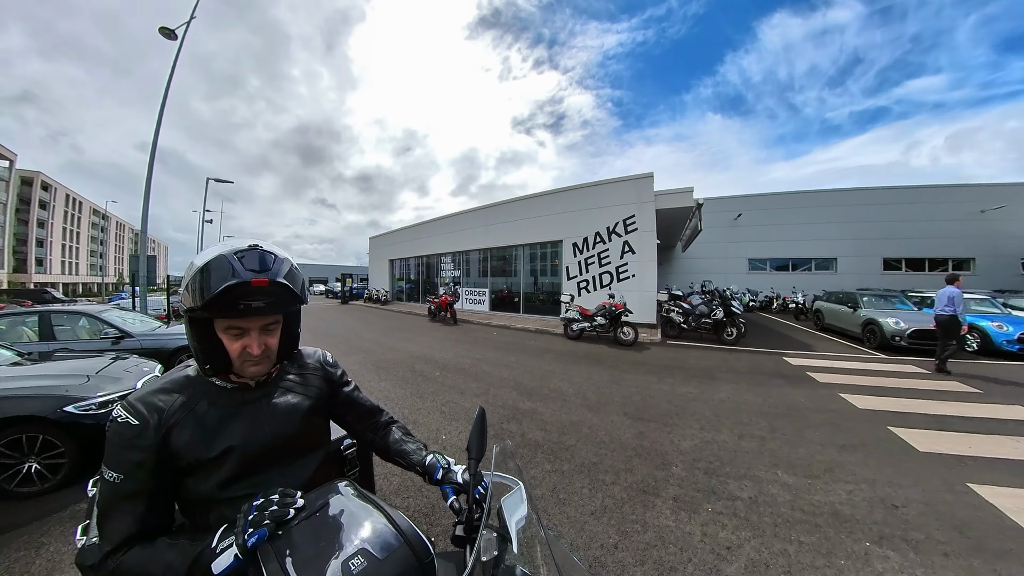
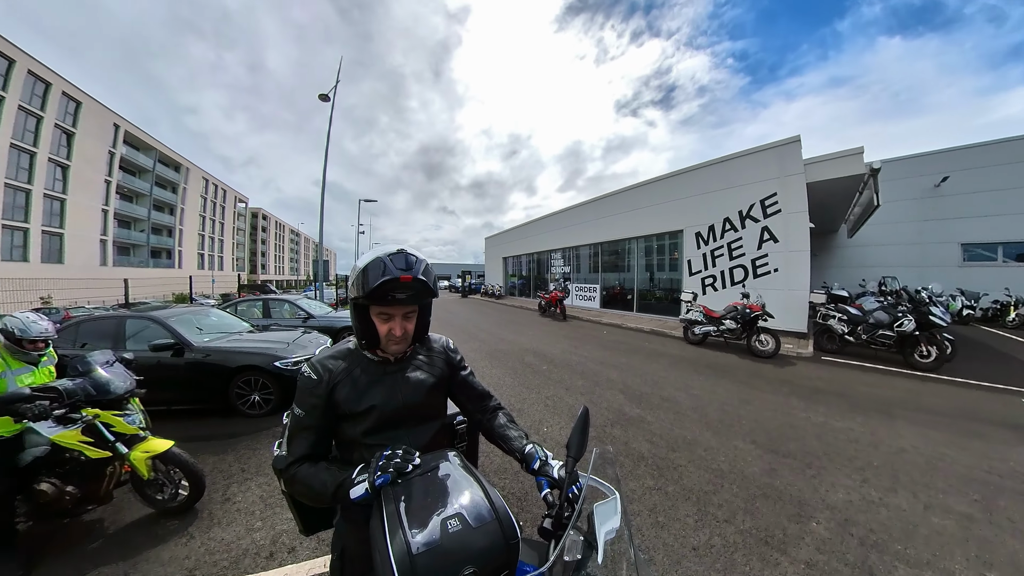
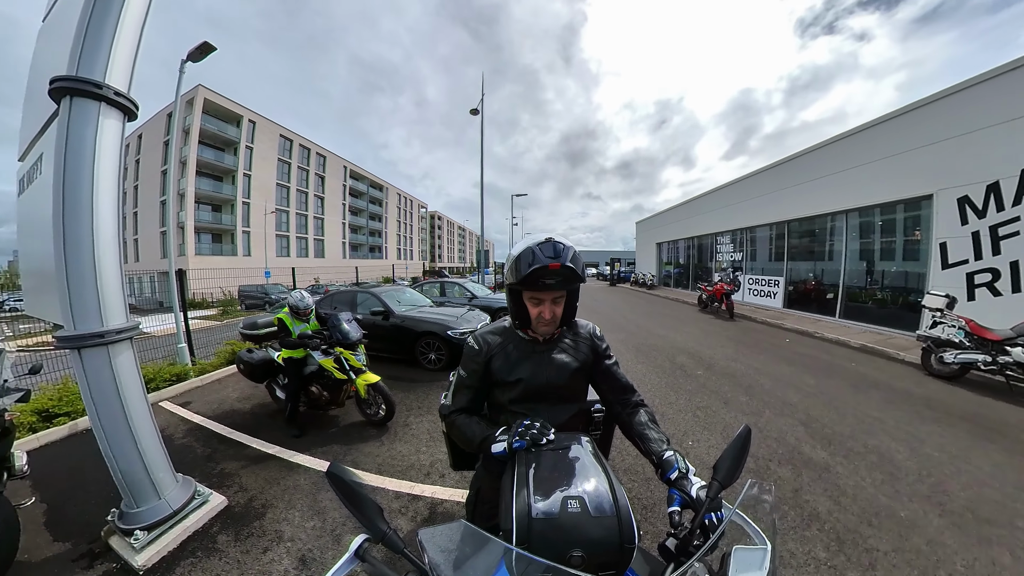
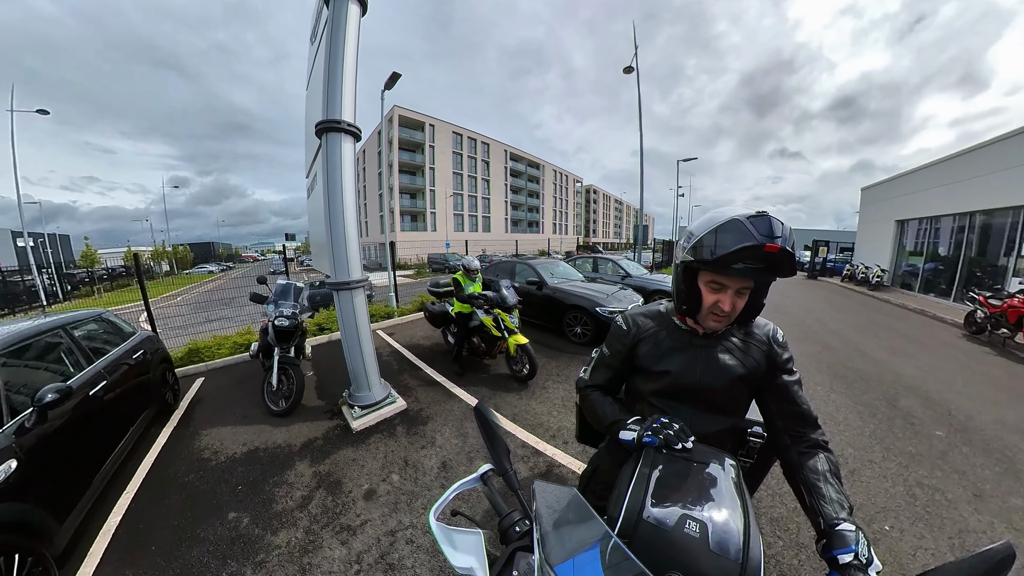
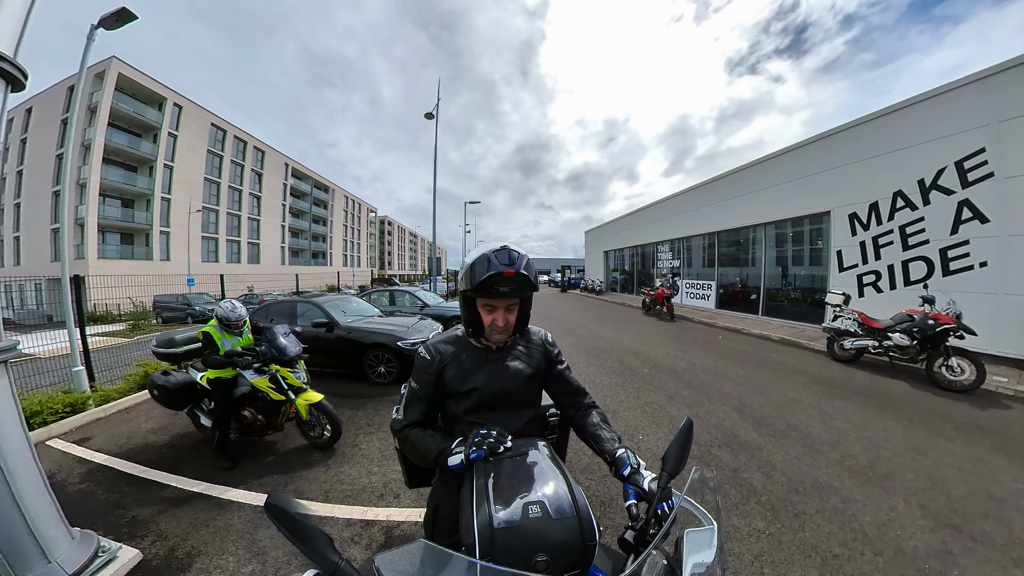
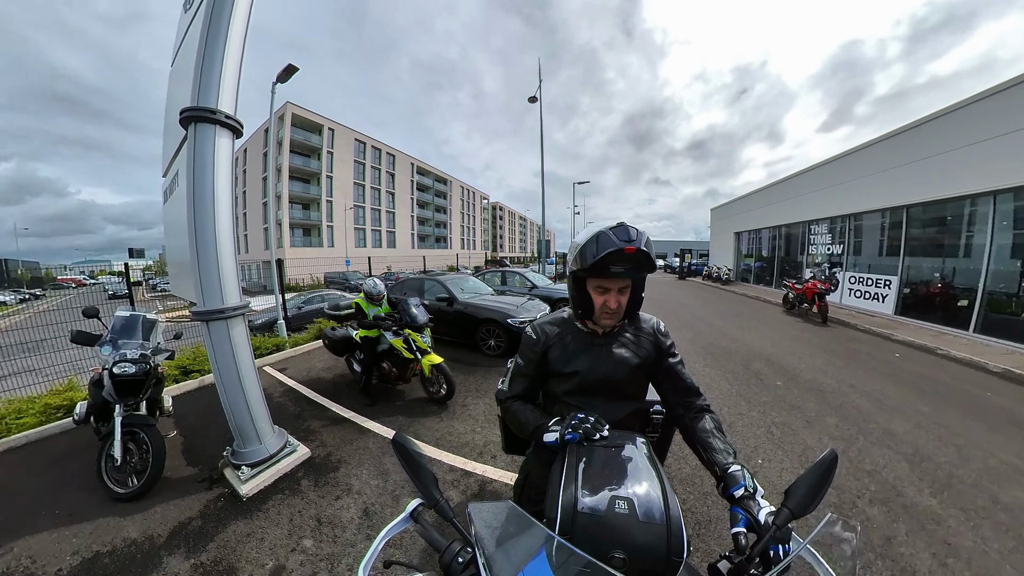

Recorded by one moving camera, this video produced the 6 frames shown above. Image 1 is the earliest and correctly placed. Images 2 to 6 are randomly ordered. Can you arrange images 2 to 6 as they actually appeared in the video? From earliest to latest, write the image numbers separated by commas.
2, 5, 3, 6, 4
